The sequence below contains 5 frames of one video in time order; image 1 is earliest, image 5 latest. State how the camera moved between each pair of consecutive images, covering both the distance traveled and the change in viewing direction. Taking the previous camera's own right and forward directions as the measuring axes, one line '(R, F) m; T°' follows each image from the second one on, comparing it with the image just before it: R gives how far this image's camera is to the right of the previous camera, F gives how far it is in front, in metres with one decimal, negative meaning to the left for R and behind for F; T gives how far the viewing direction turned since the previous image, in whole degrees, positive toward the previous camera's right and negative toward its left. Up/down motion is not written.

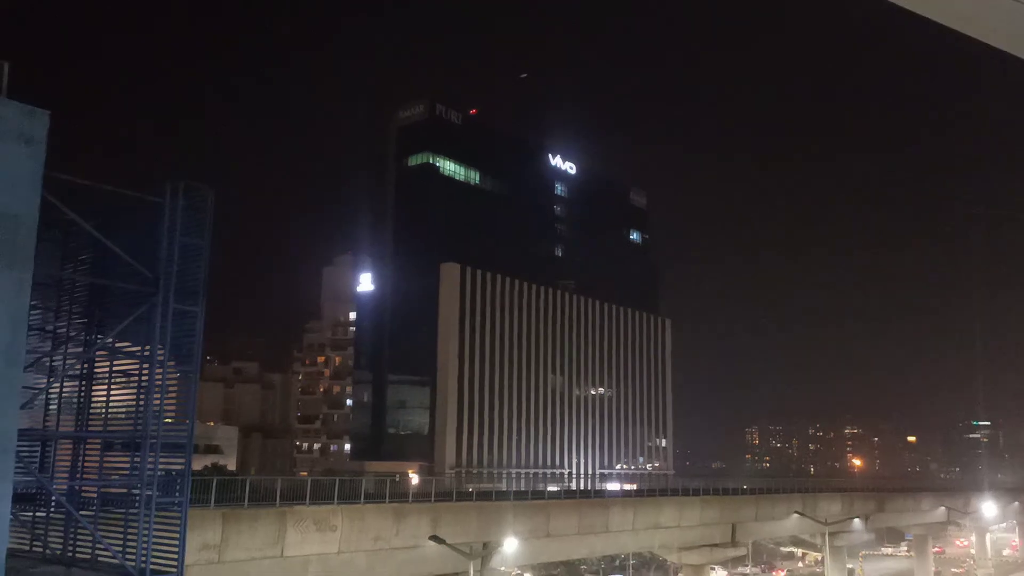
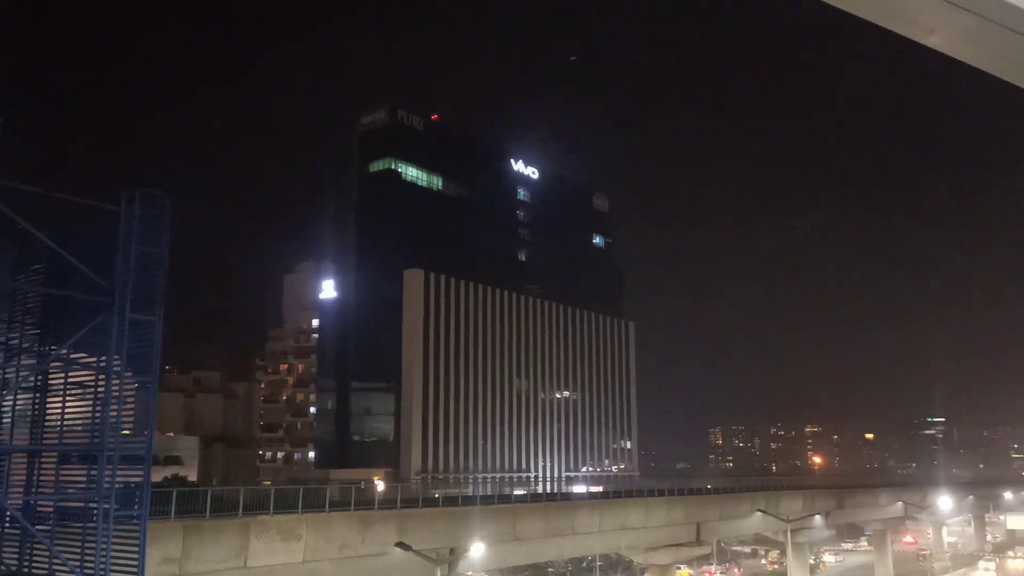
(+0.4, -0.2) m; +2°
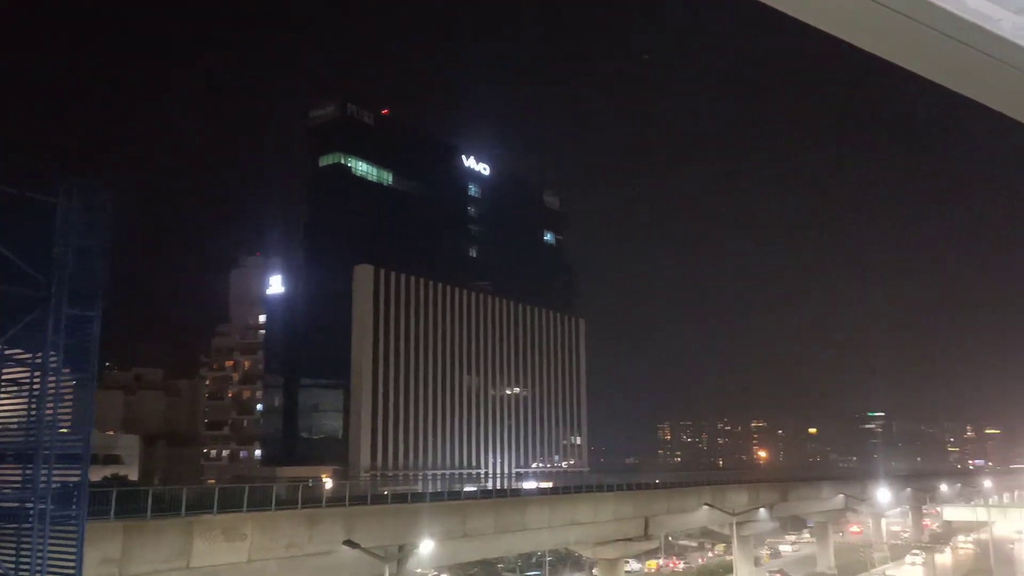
(+0.6, +0.1) m; +3°
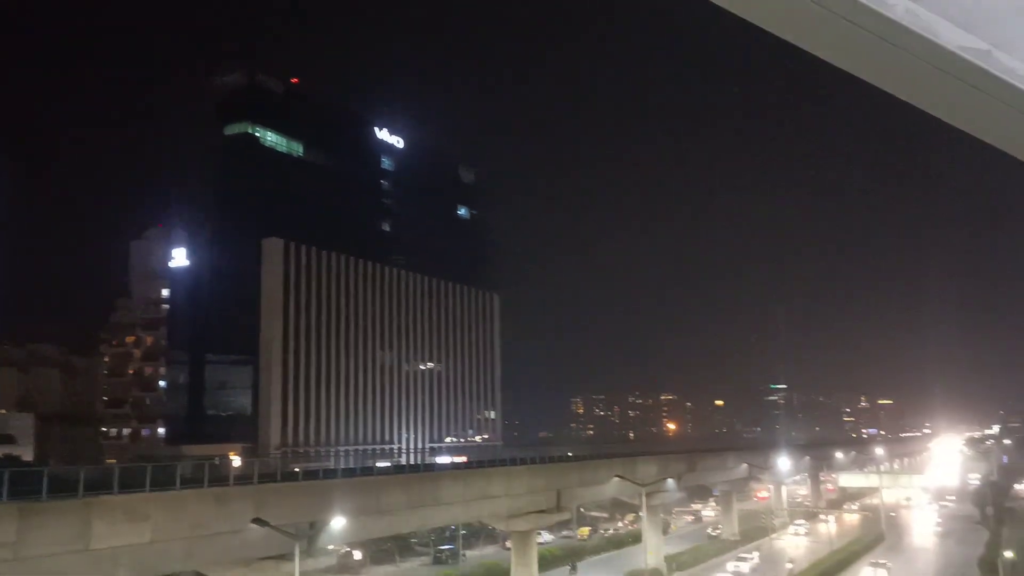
(+1.1, +0.4) m; +5°
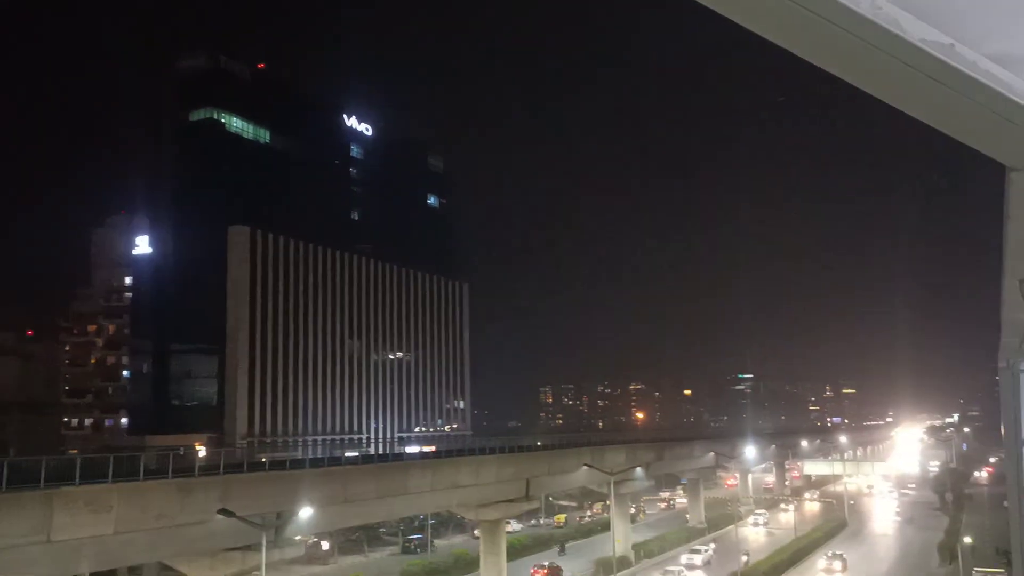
(+0.2, +0.3) m; +2°
